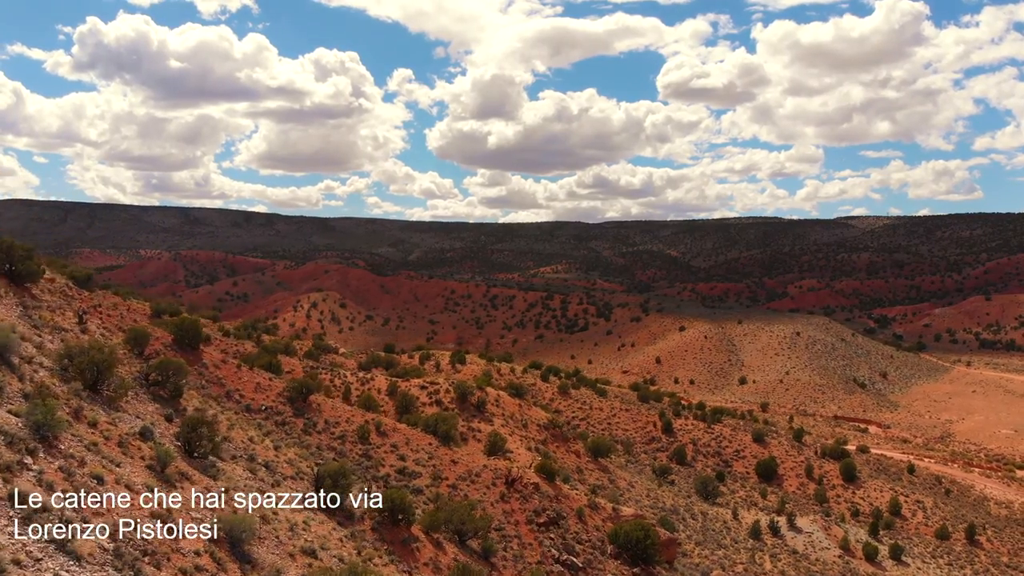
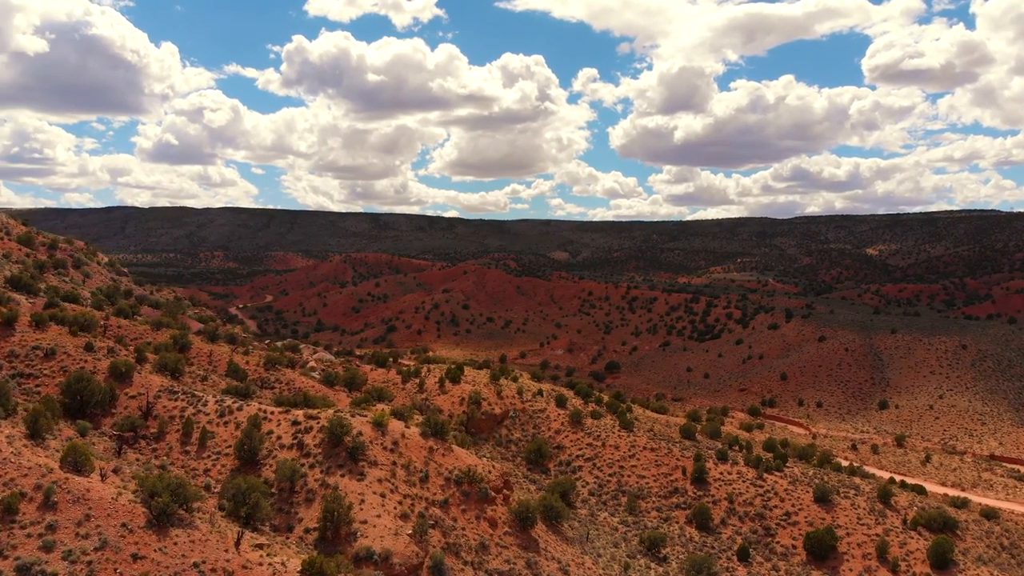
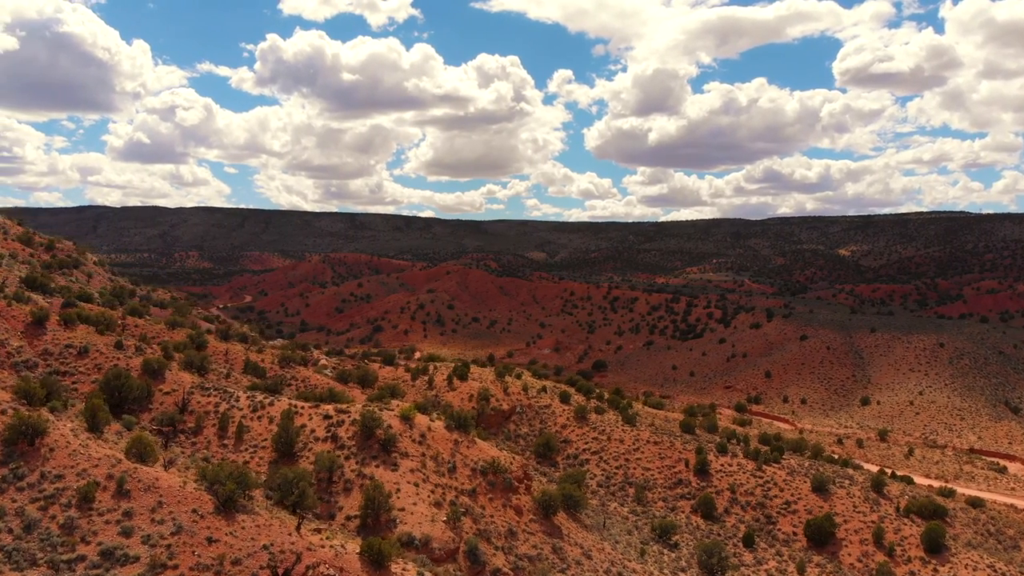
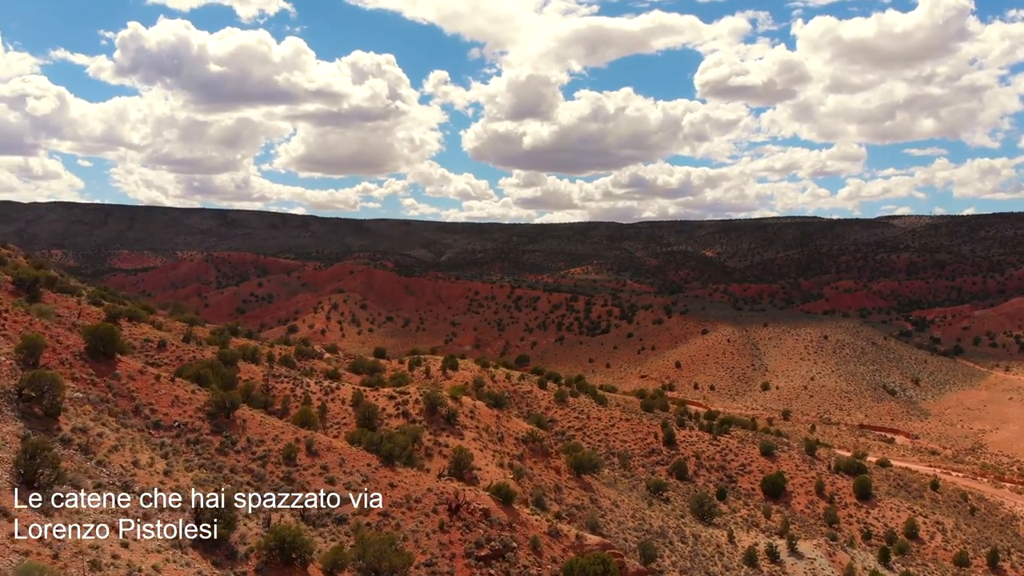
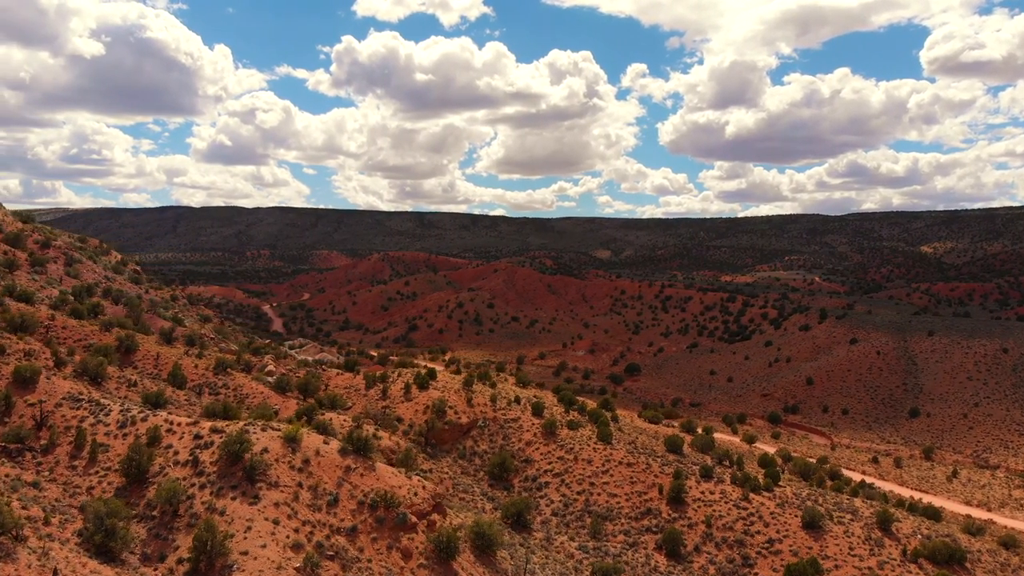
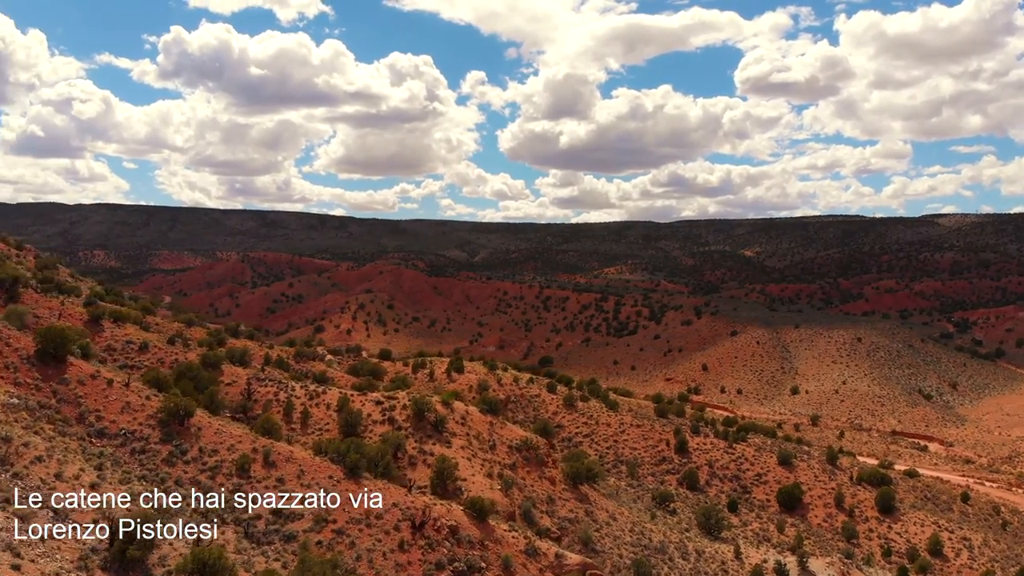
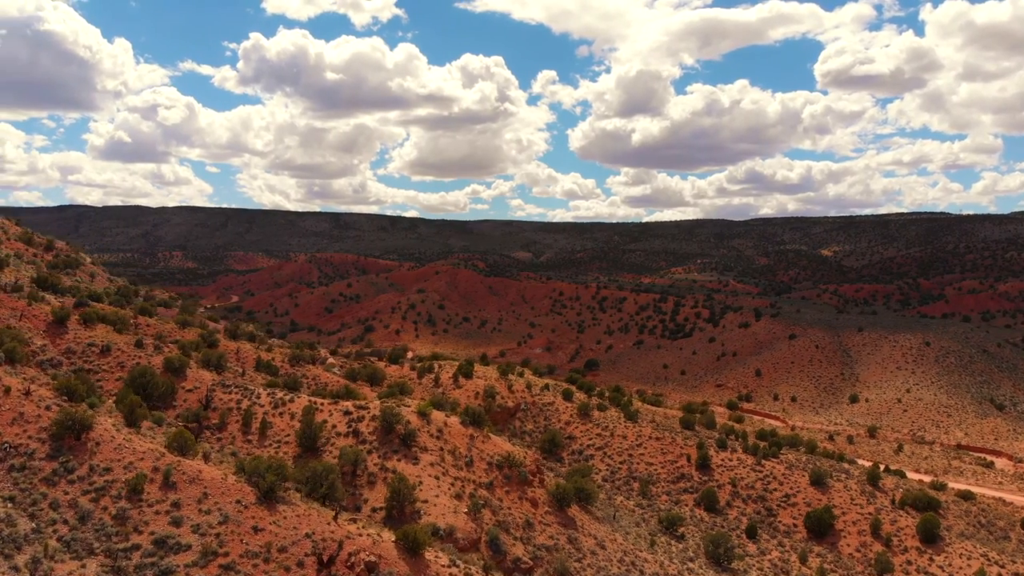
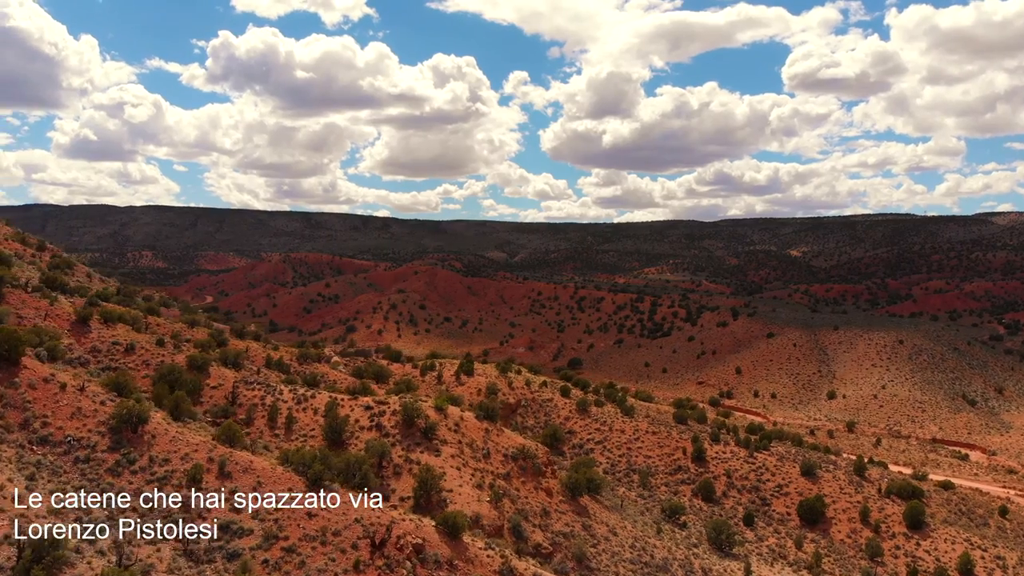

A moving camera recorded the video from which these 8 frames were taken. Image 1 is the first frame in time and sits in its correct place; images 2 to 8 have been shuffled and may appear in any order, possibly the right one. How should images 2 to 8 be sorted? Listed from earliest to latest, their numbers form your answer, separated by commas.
4, 6, 8, 7, 3, 2, 5
